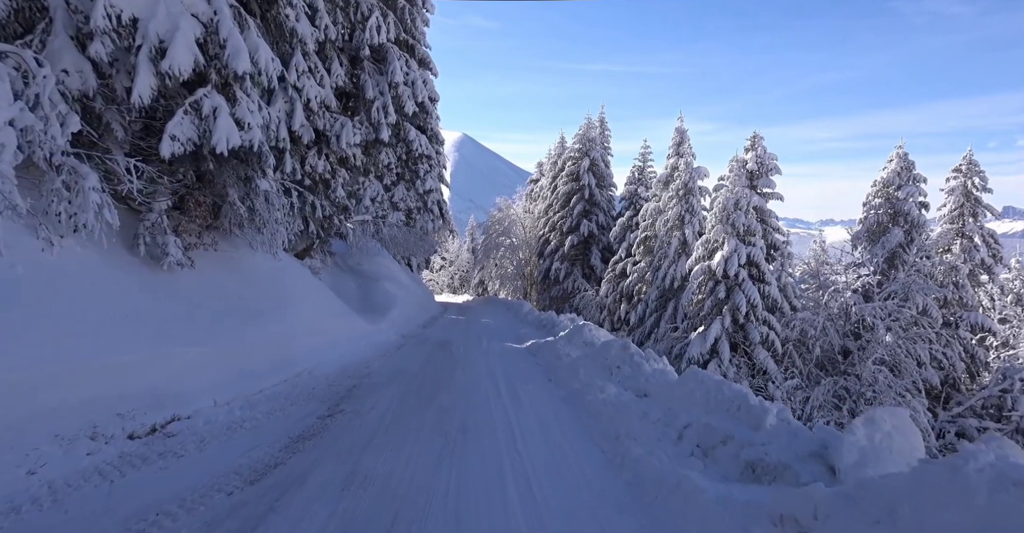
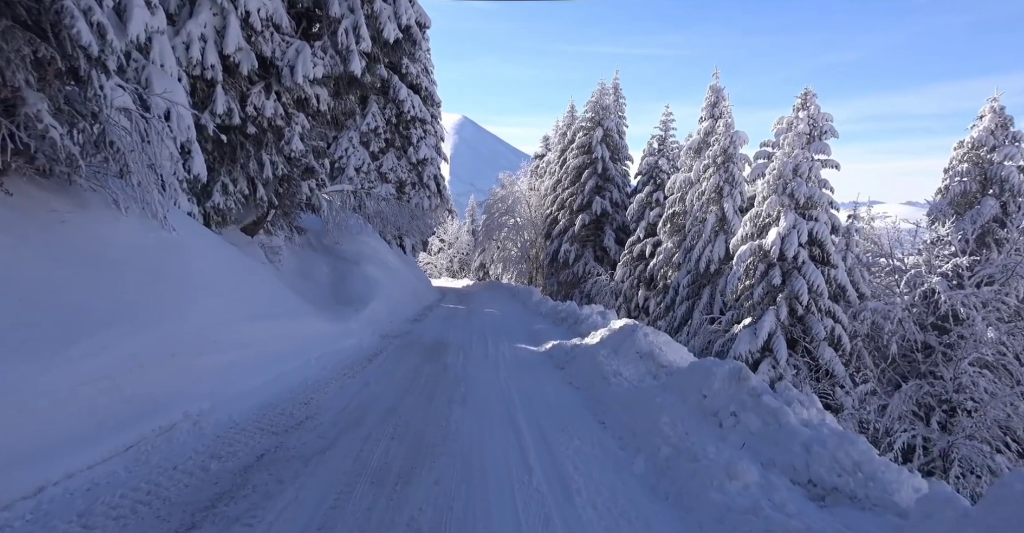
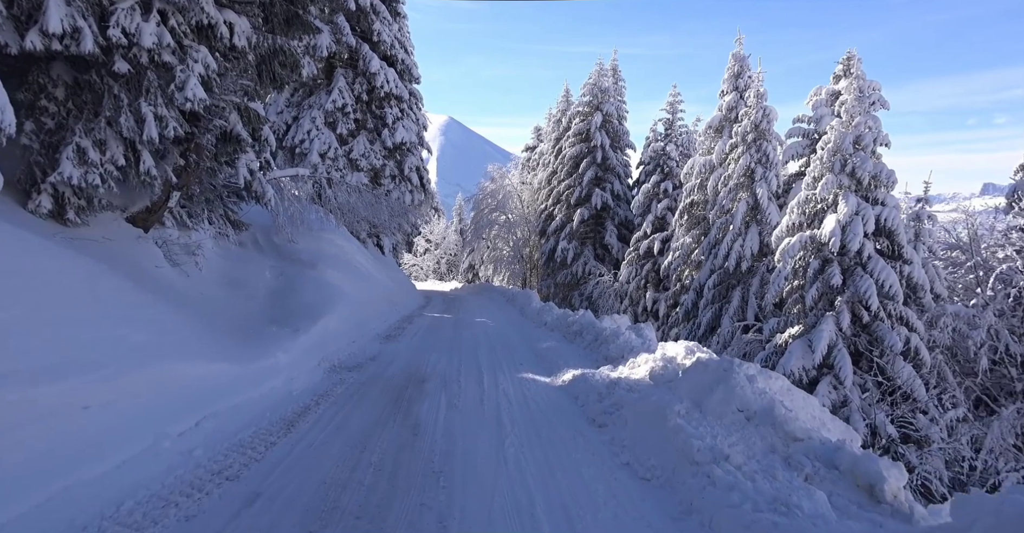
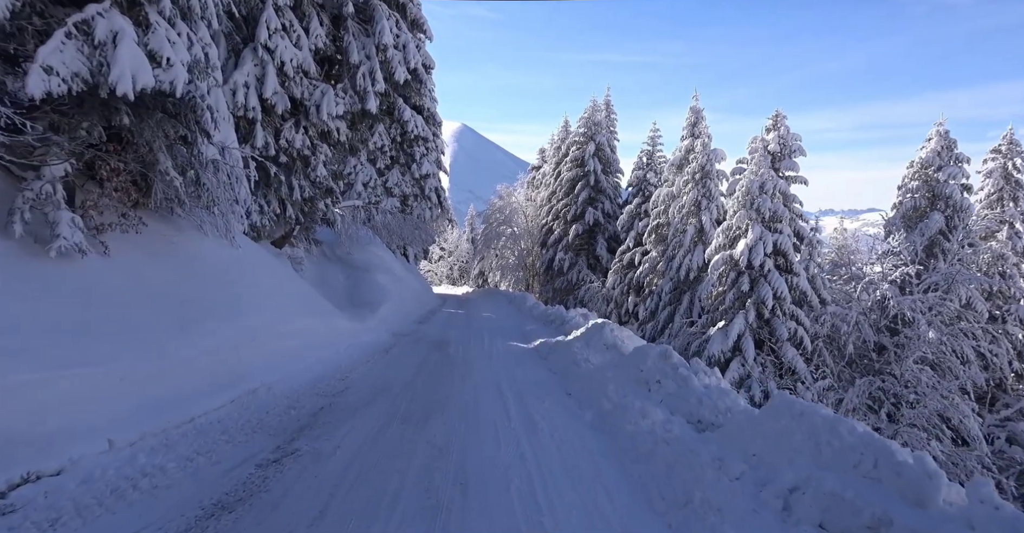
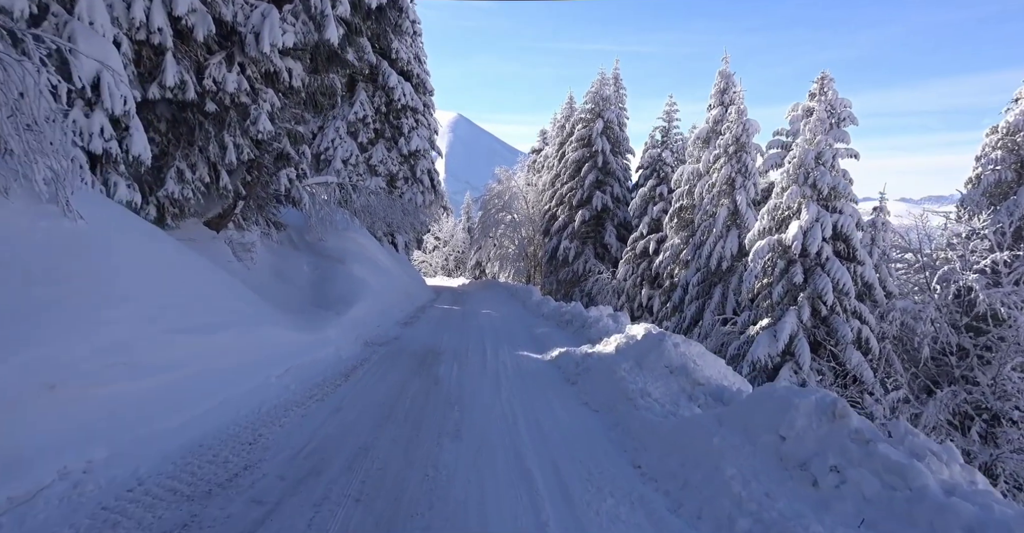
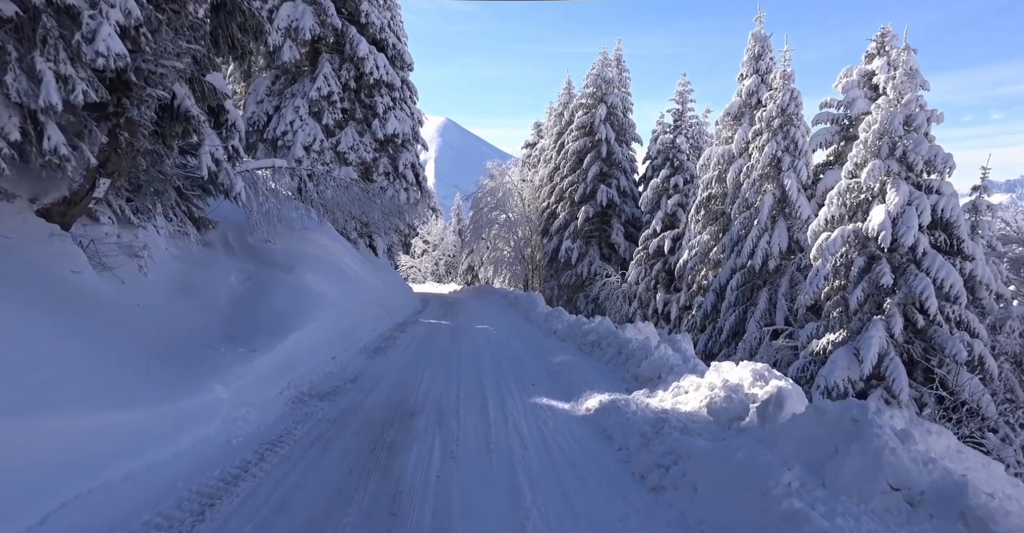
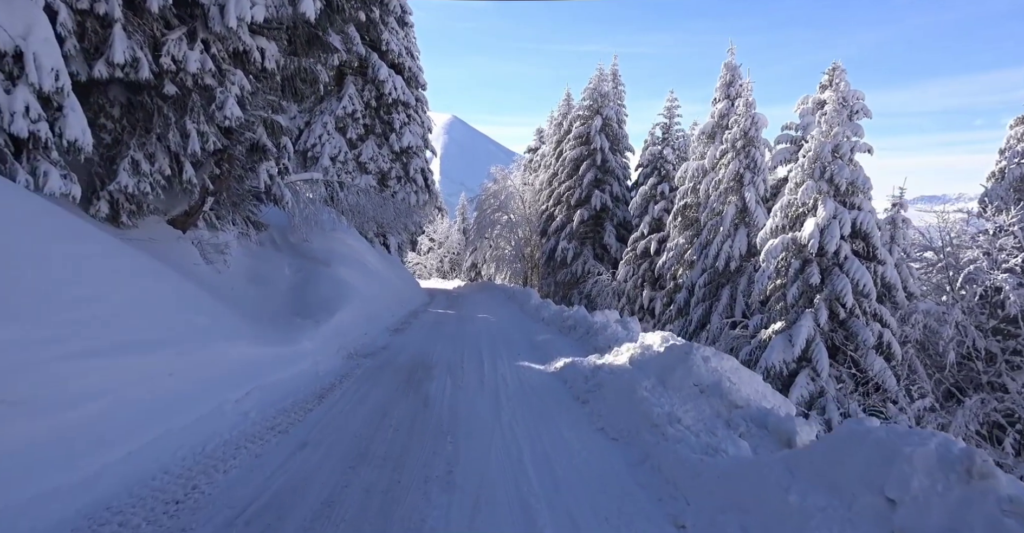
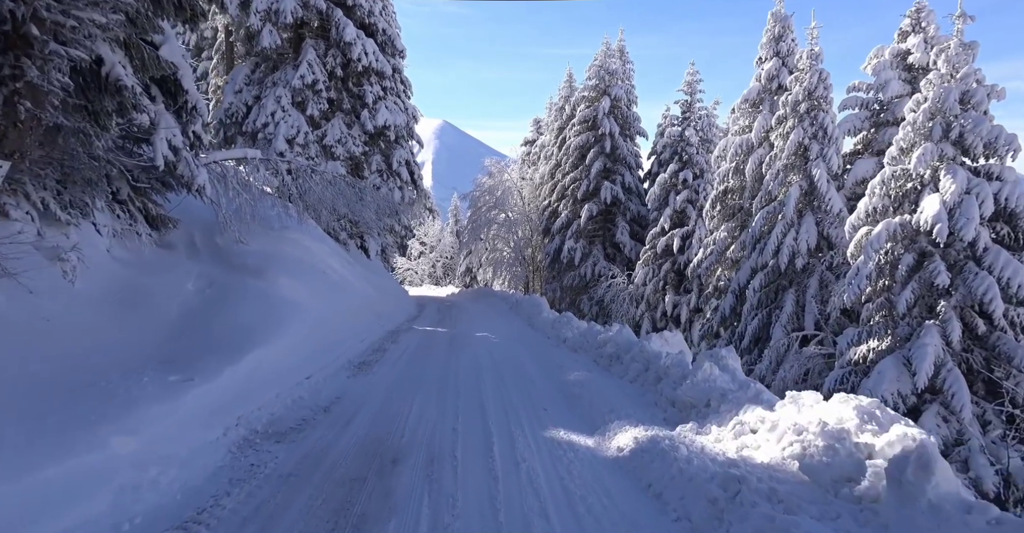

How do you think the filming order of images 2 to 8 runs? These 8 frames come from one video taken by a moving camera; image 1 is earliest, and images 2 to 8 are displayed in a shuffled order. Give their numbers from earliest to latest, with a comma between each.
4, 2, 5, 7, 3, 6, 8
